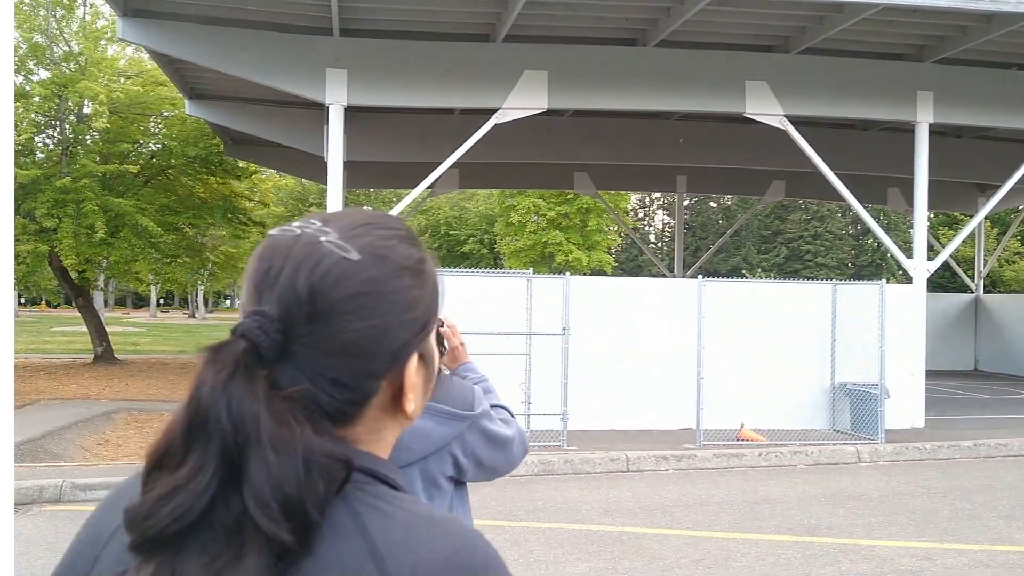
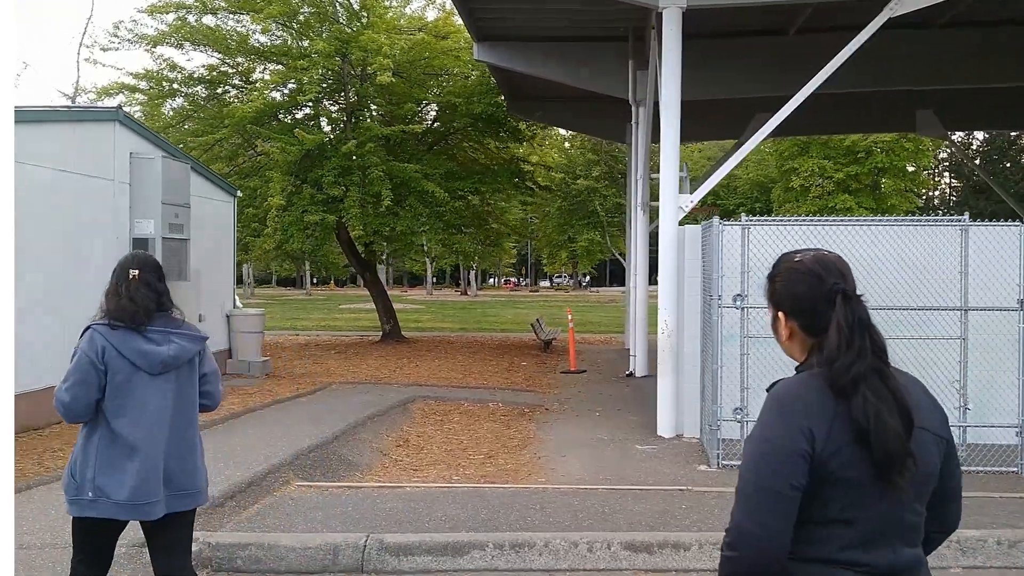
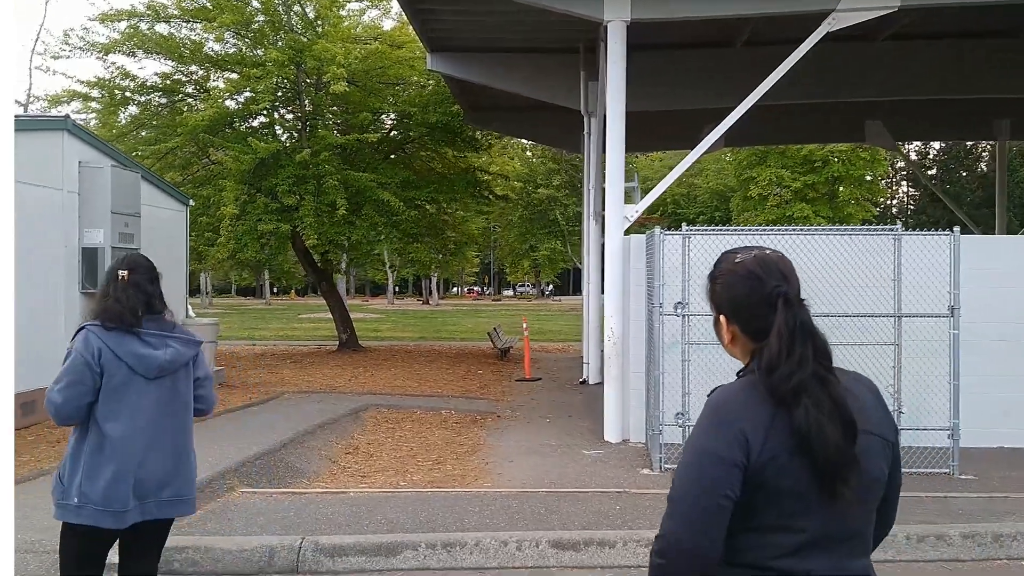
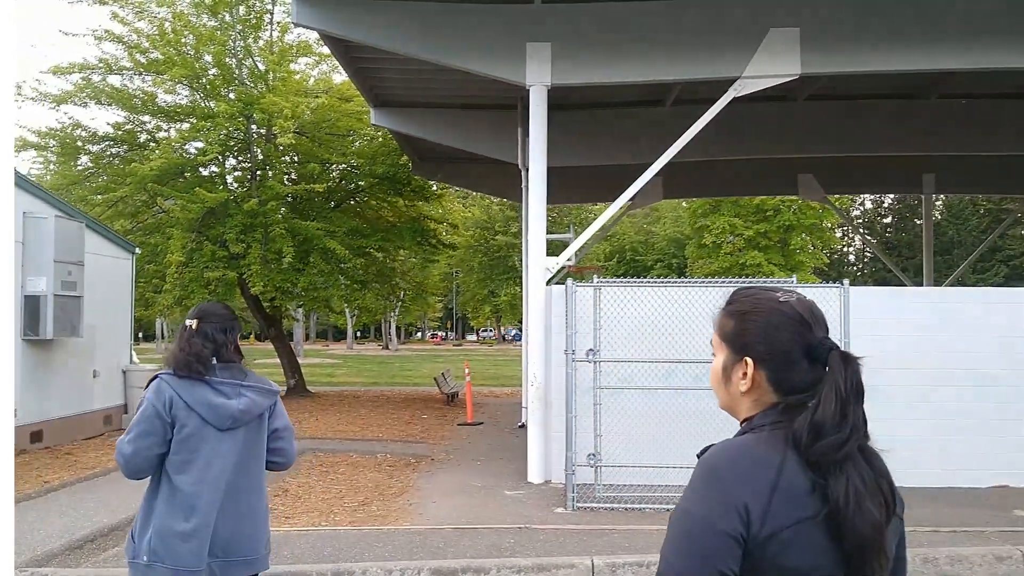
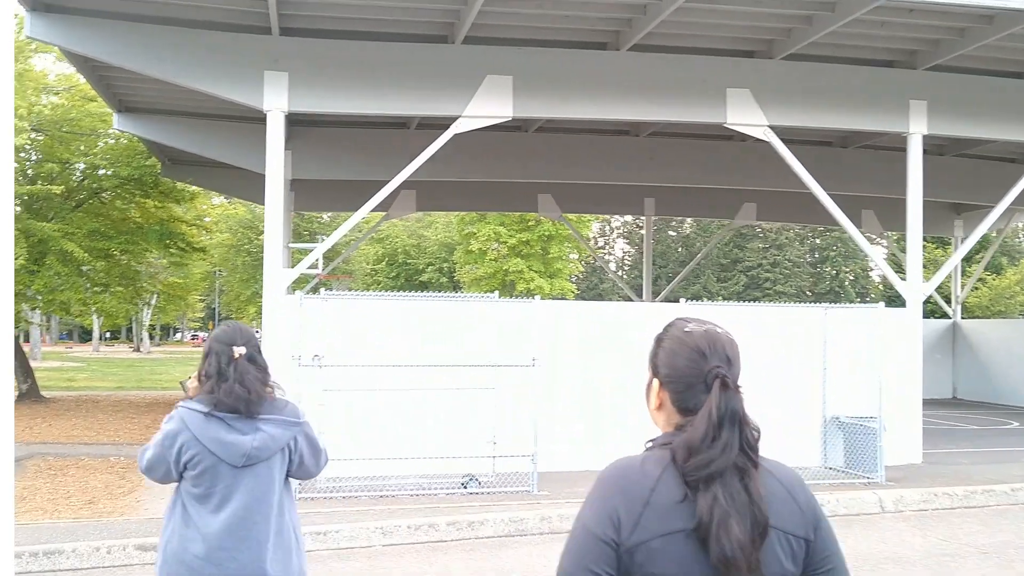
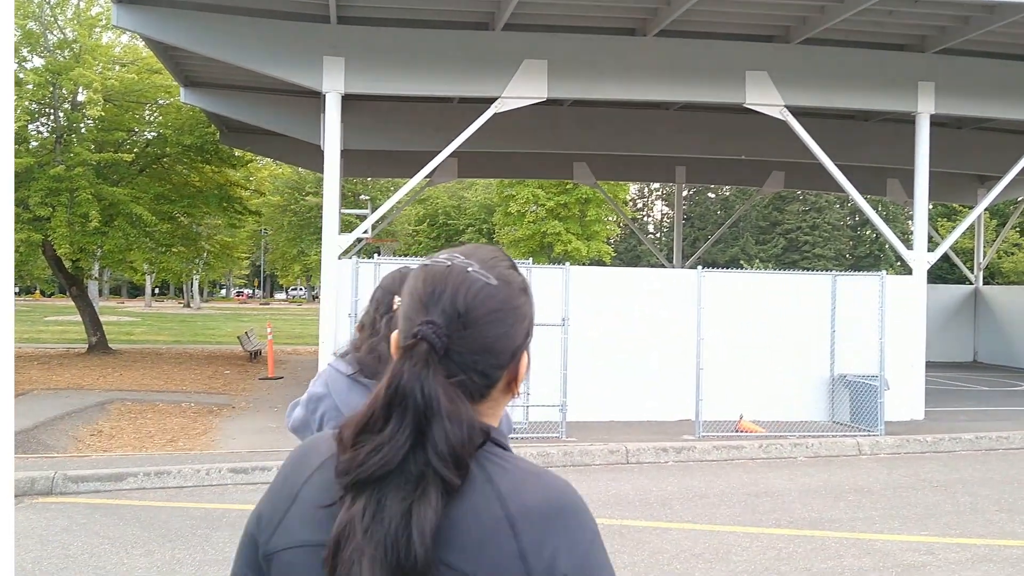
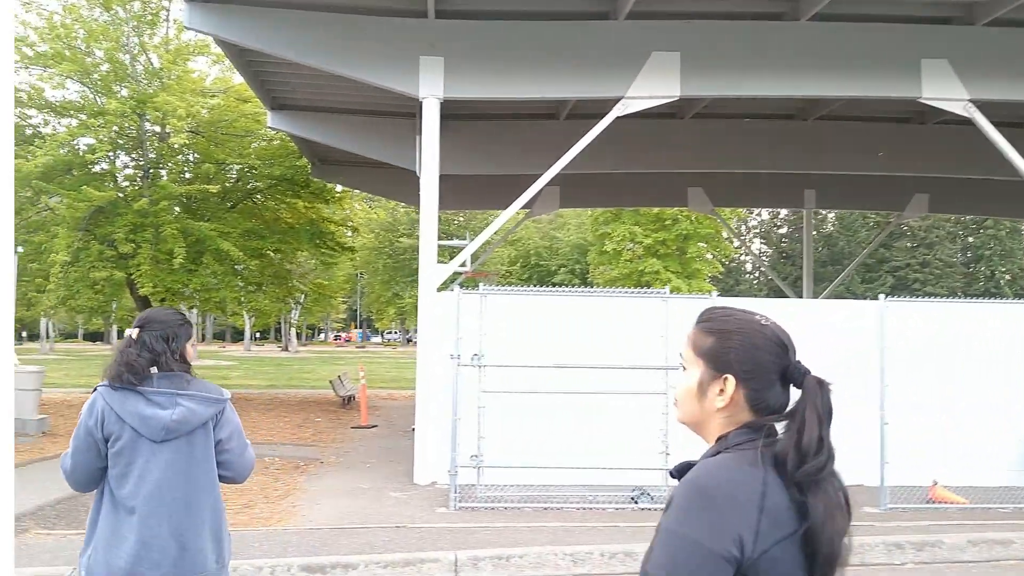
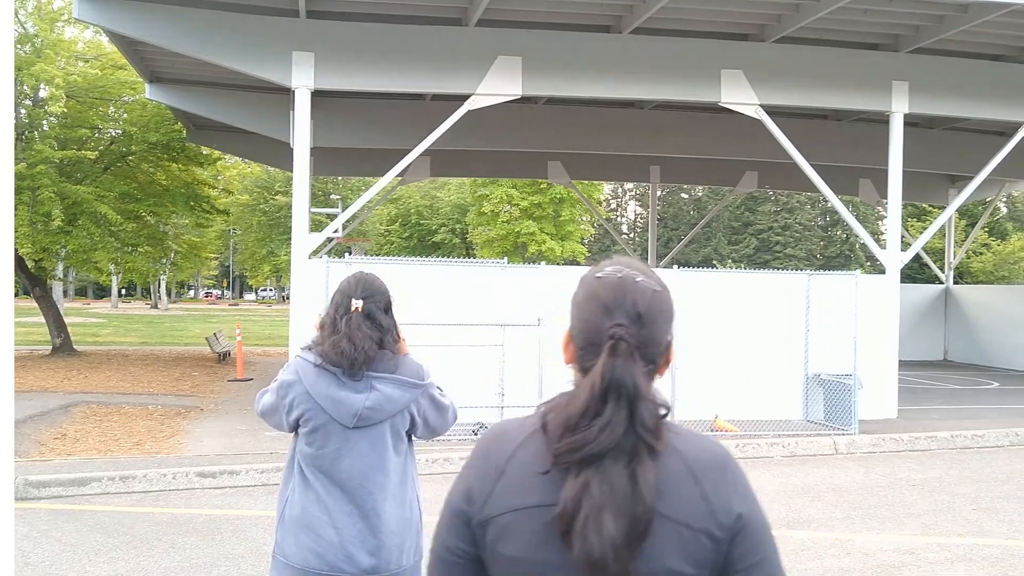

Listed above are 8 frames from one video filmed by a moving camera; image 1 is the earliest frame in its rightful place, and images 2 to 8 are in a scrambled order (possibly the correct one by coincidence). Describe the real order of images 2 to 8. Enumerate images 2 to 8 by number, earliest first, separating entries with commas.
6, 8, 5, 7, 4, 3, 2
